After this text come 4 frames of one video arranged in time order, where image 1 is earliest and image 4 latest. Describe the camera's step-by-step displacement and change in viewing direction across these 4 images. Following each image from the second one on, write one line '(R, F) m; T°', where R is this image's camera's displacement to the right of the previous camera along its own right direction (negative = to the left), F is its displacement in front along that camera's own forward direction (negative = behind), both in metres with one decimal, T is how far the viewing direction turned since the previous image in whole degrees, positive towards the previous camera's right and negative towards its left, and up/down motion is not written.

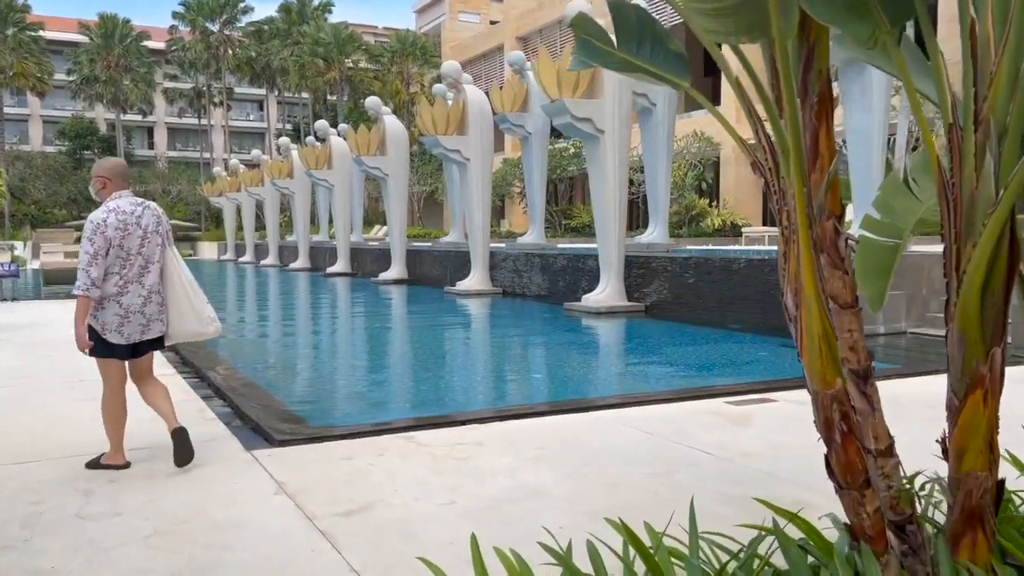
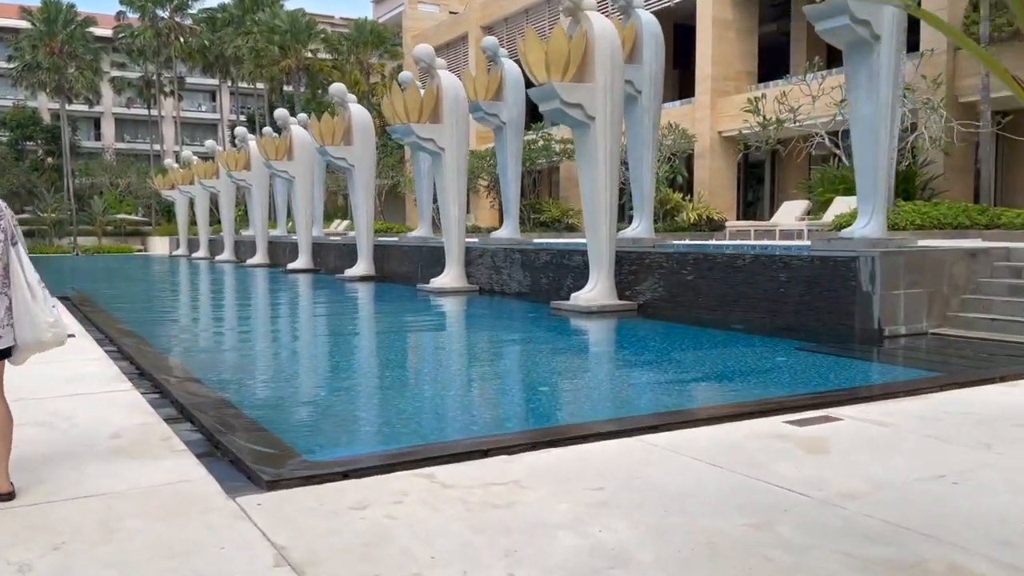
(-0.3, +0.7) m; +3°
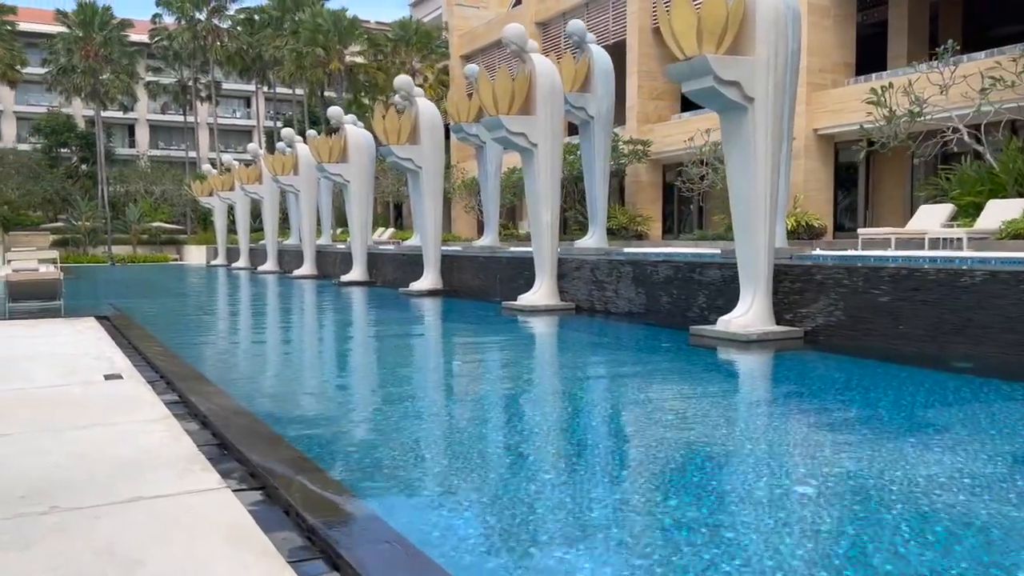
(-1.0, +1.7) m; -2°
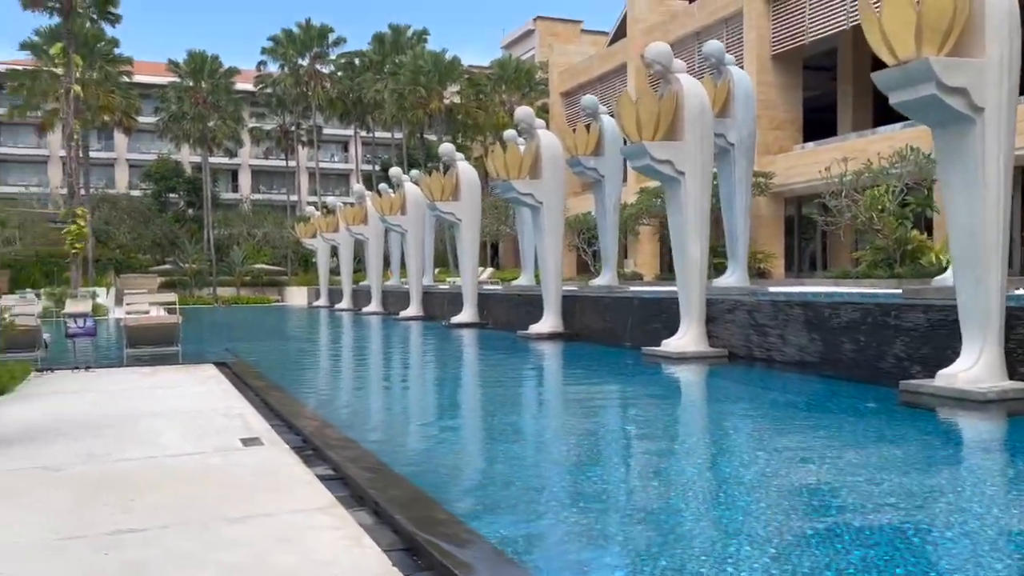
(-0.7, +1.0) m; -6°
